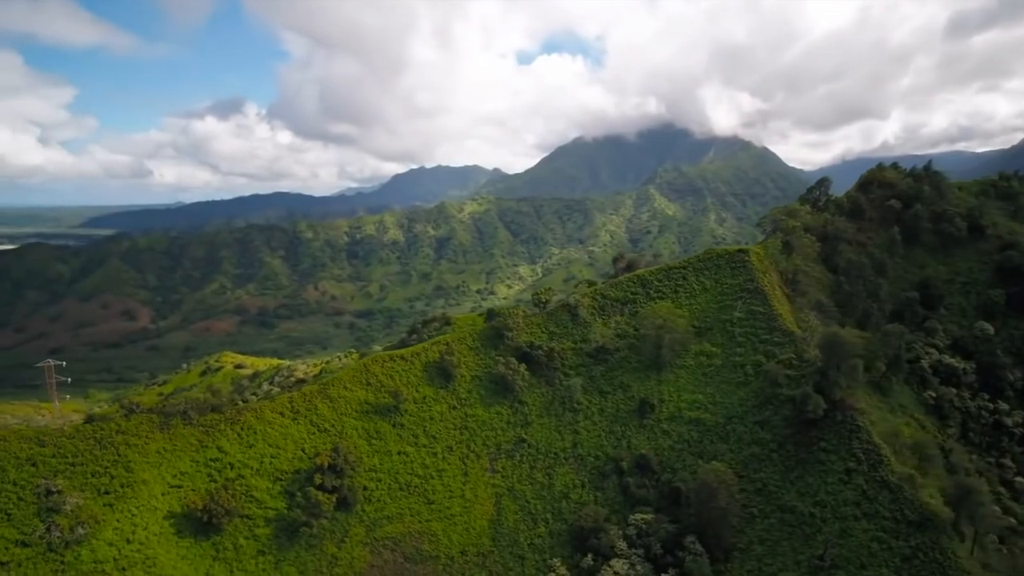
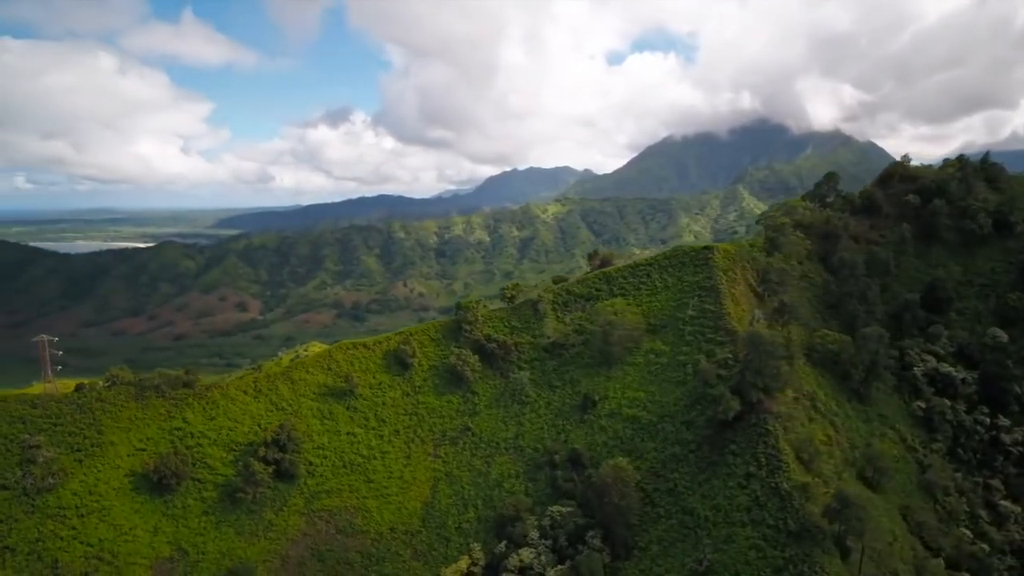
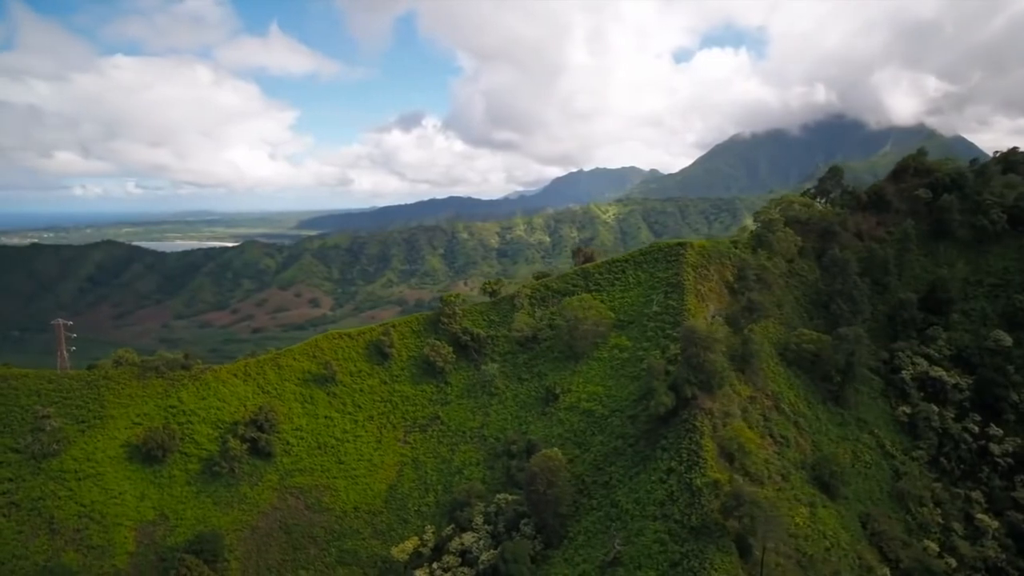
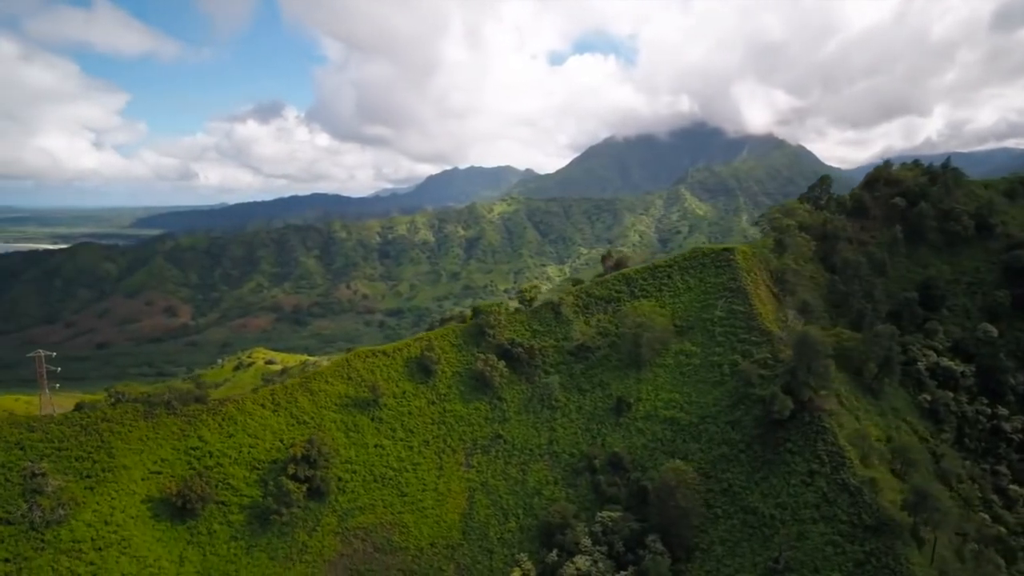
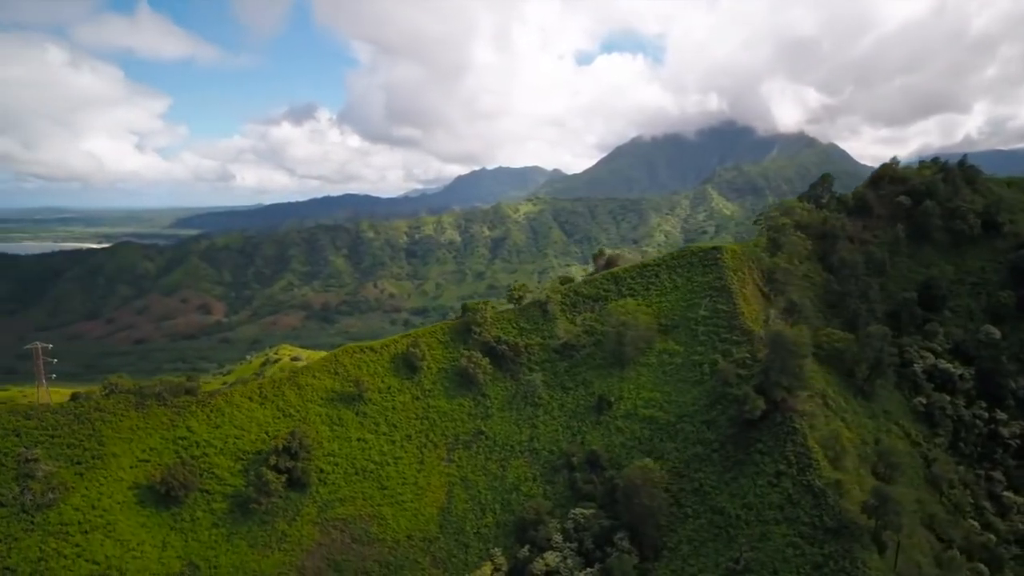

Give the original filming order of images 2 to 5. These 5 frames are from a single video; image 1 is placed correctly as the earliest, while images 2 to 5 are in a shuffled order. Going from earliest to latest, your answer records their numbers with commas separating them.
4, 5, 2, 3
